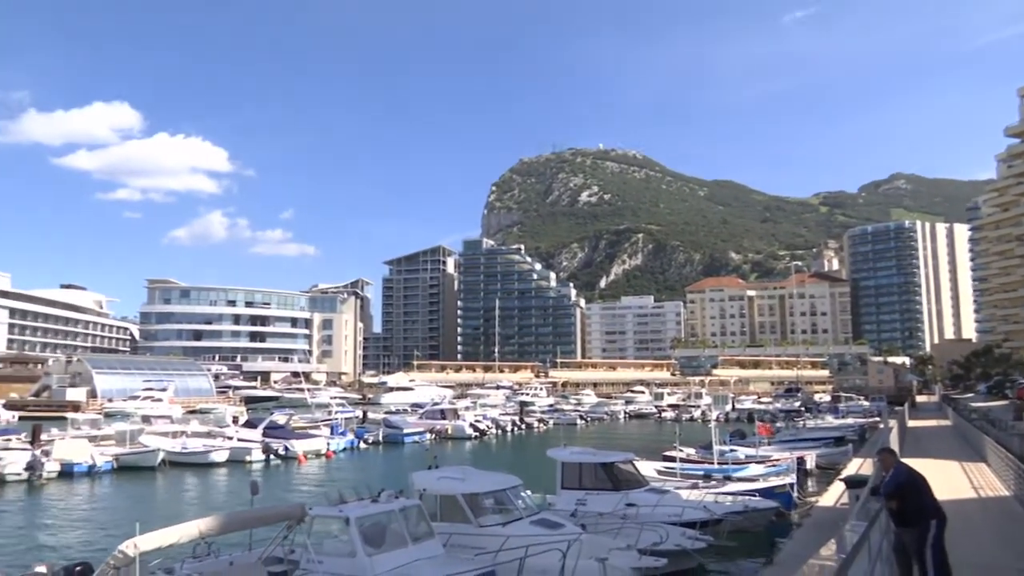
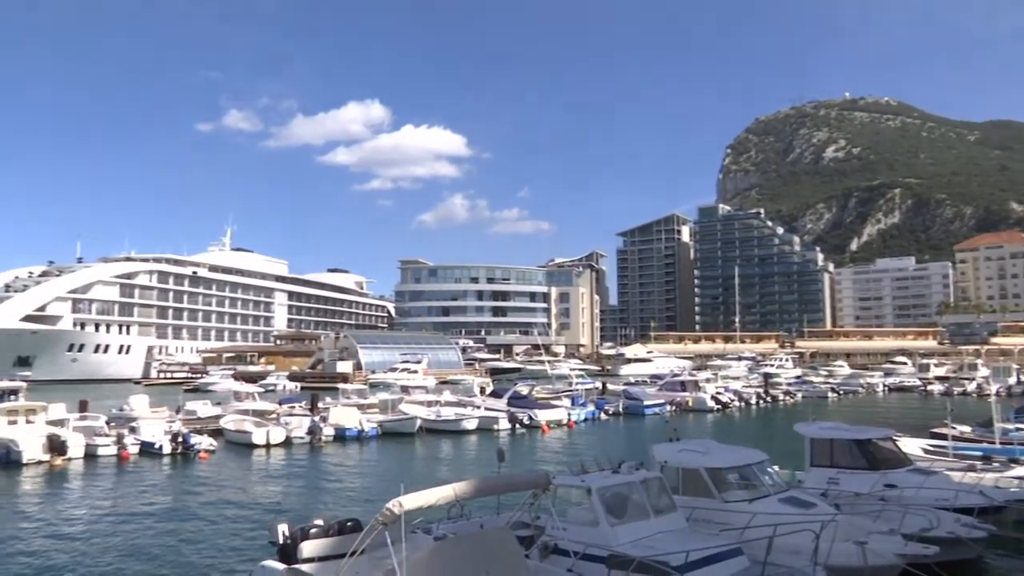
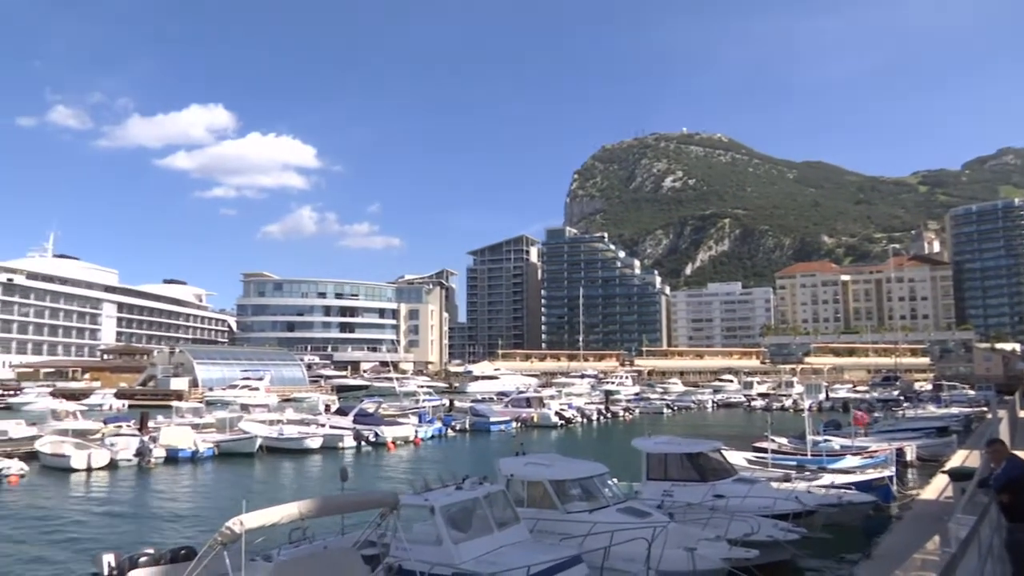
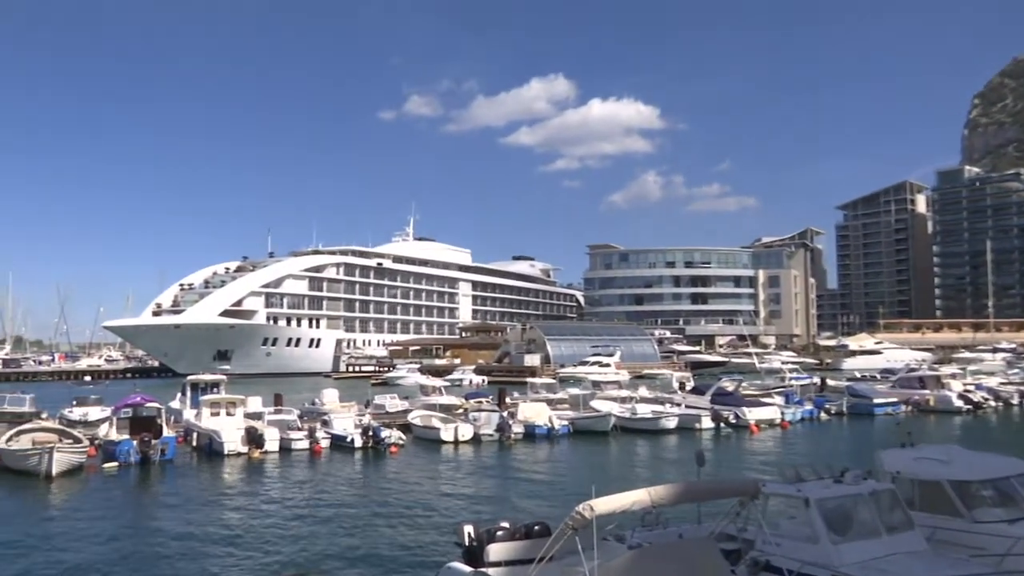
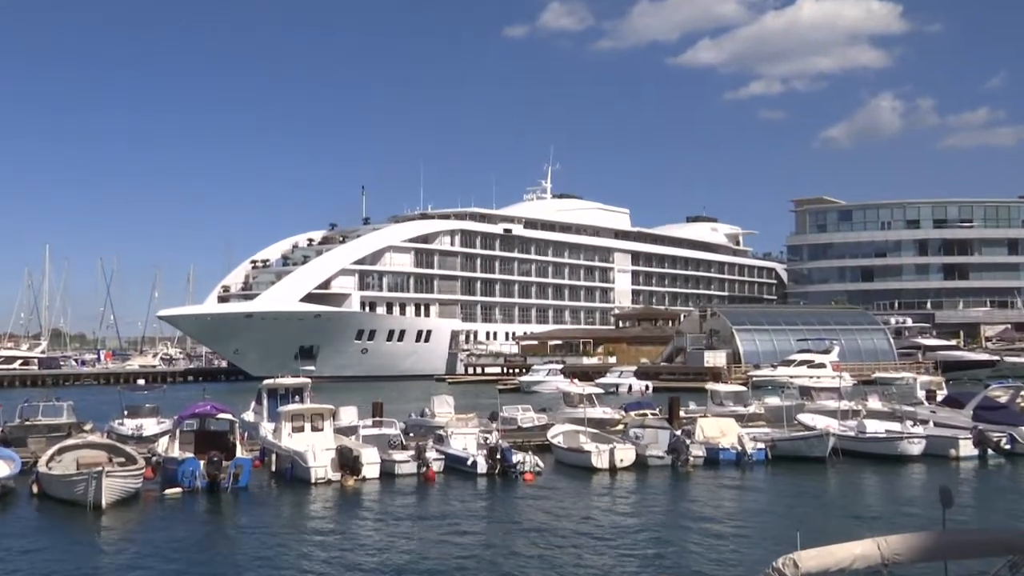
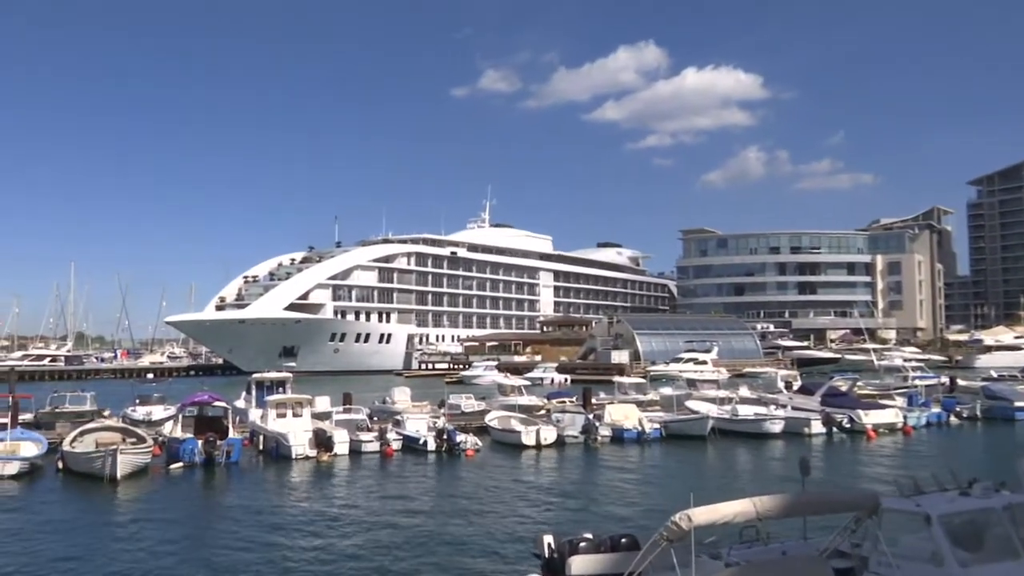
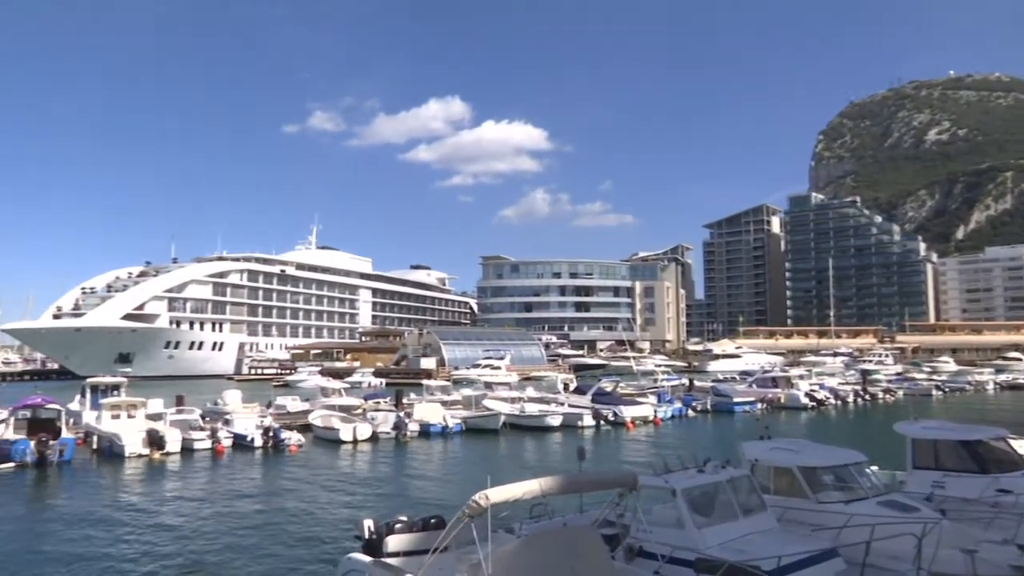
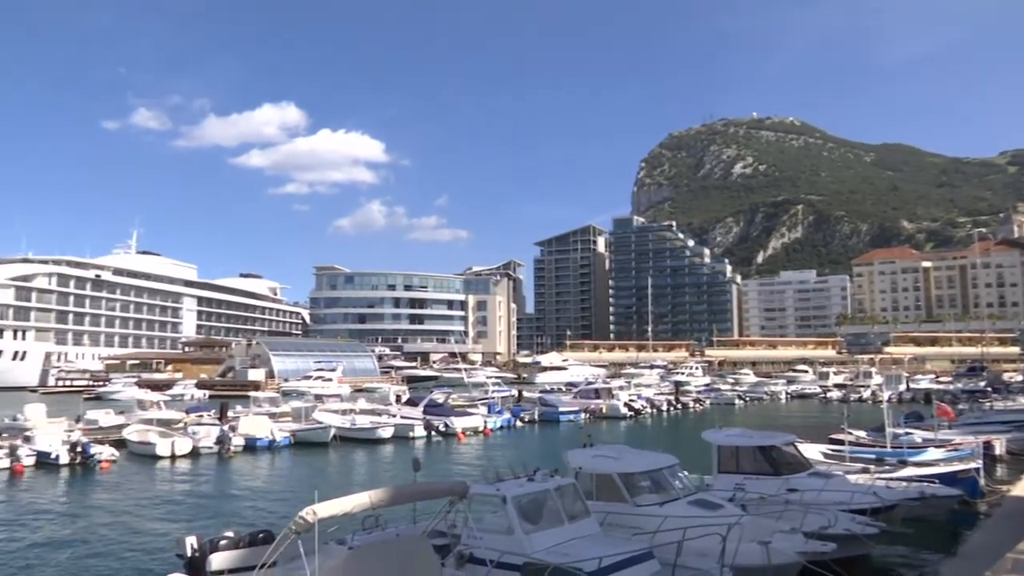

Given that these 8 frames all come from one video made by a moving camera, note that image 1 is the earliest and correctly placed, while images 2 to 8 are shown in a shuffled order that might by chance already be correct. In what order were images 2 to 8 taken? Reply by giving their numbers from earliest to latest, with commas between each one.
3, 8, 2, 7, 4, 6, 5
